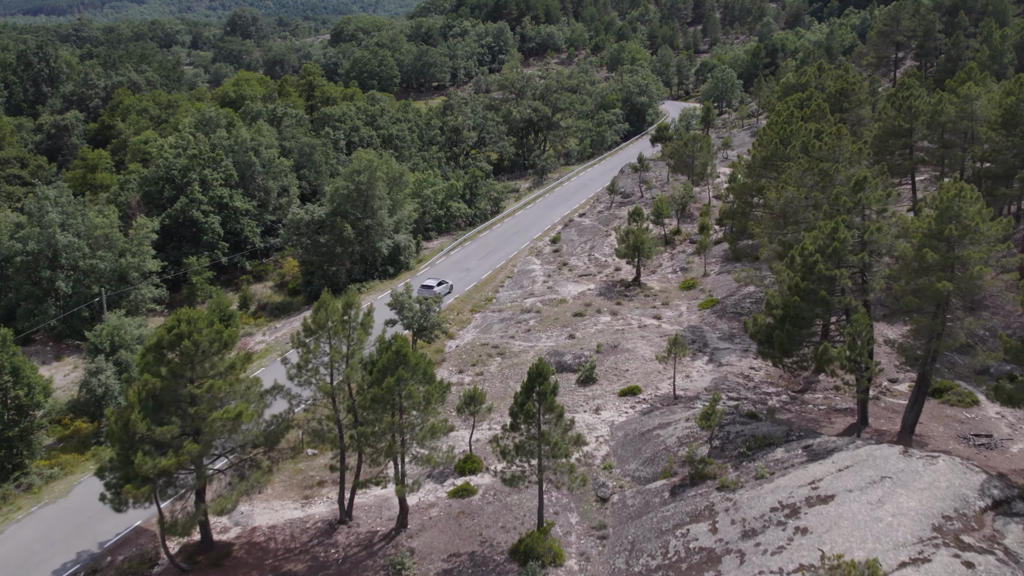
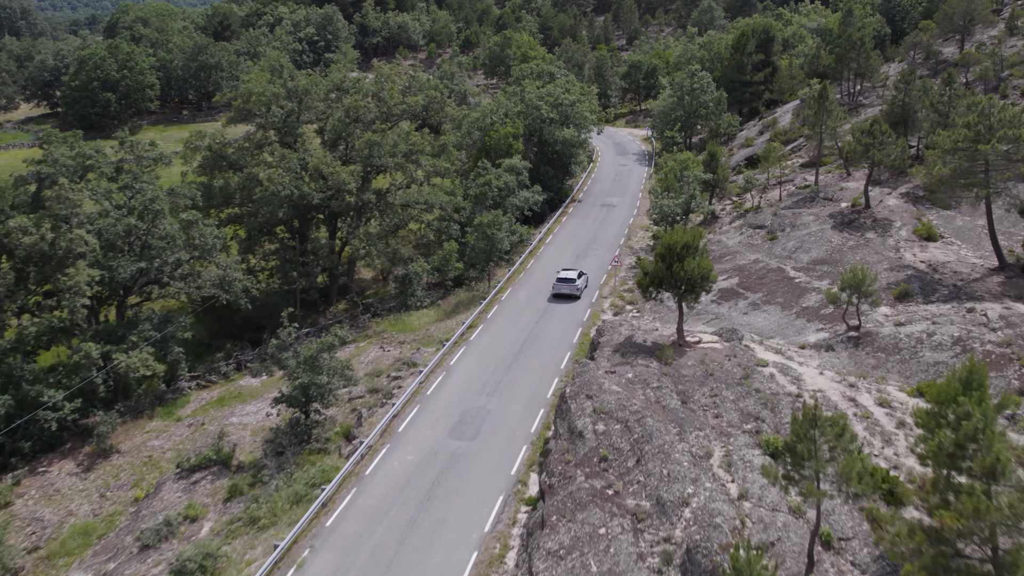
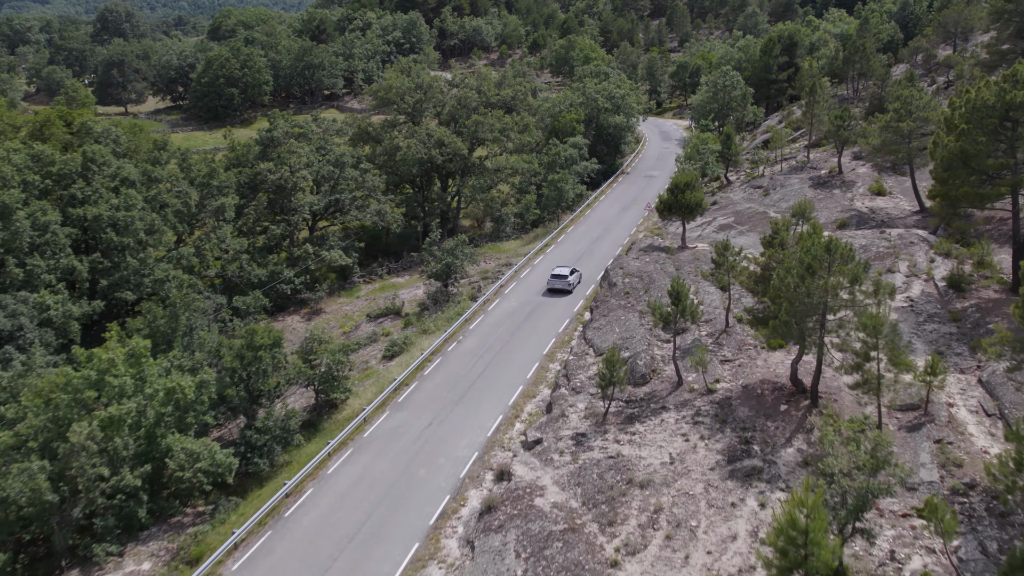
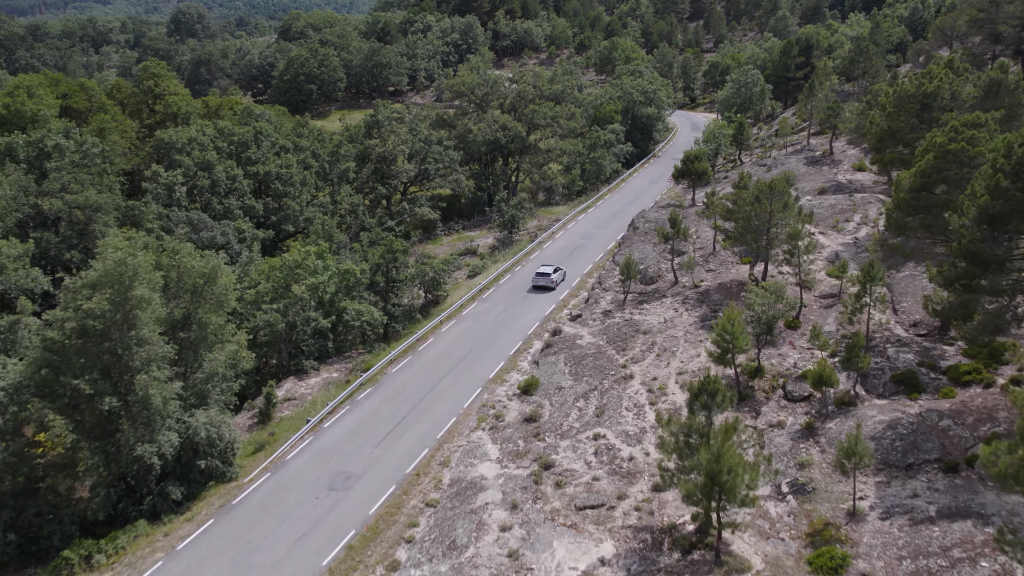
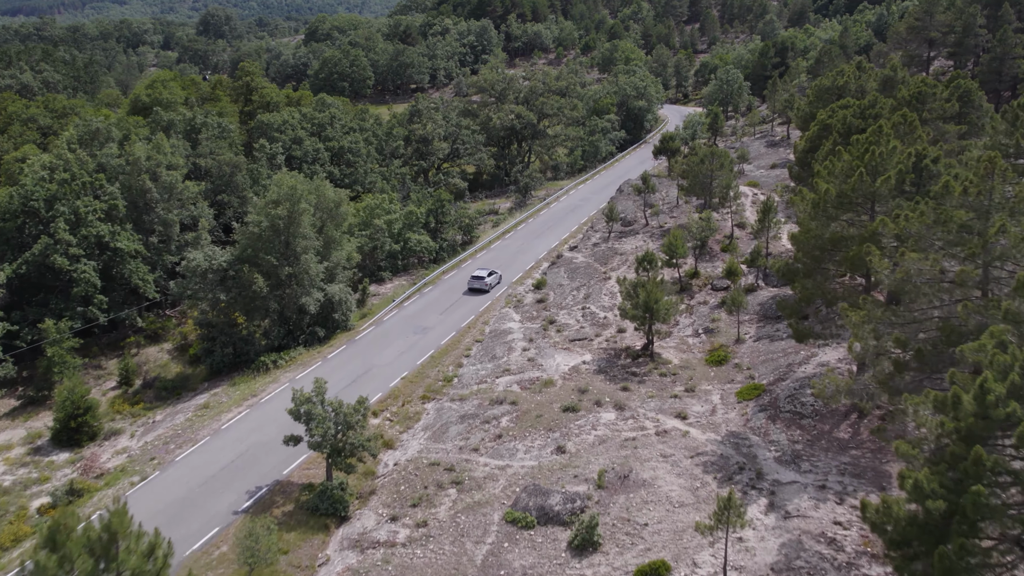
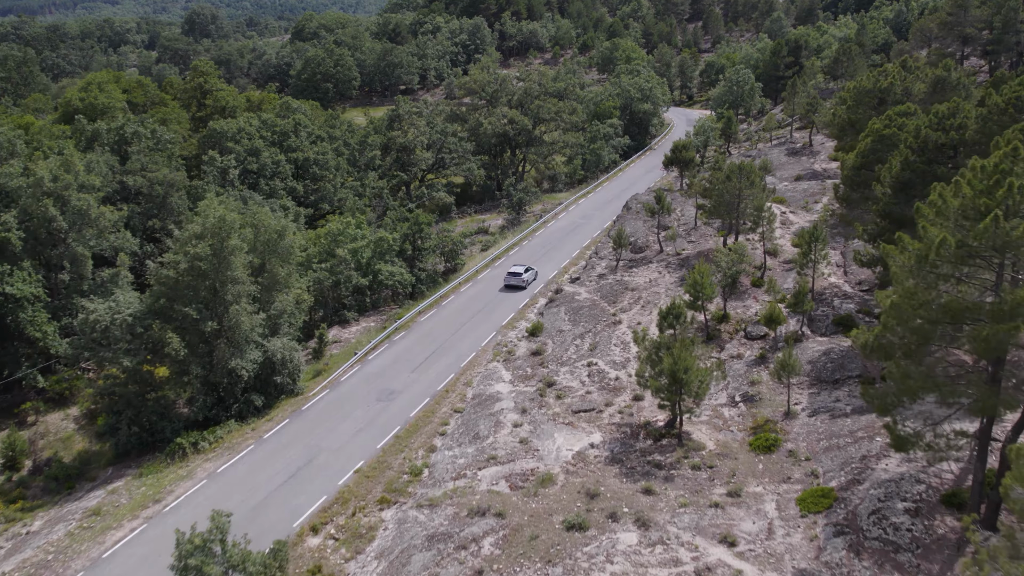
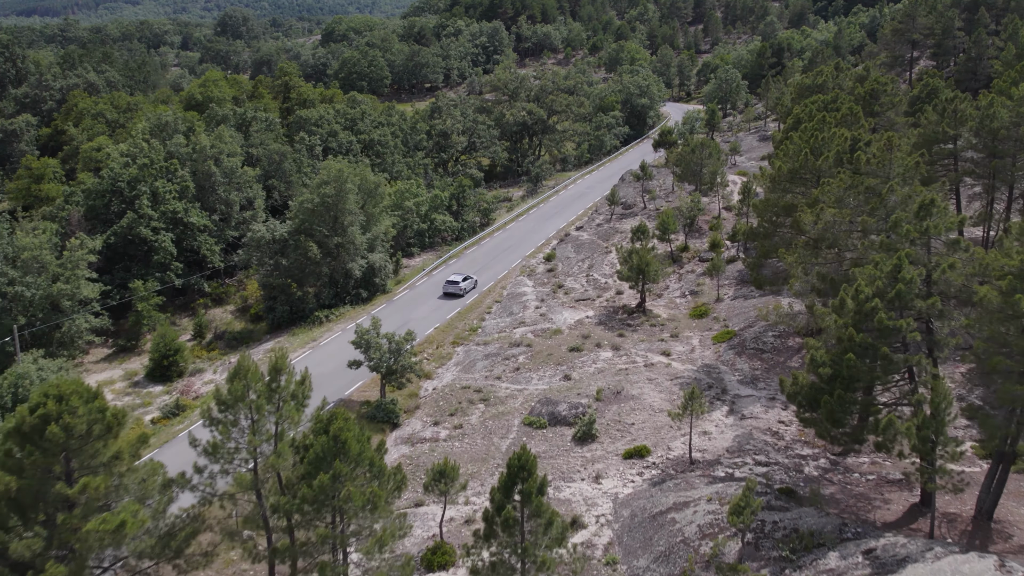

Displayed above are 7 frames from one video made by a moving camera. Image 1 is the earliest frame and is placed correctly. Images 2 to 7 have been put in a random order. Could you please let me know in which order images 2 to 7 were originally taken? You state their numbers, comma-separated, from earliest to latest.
7, 5, 6, 4, 3, 2
